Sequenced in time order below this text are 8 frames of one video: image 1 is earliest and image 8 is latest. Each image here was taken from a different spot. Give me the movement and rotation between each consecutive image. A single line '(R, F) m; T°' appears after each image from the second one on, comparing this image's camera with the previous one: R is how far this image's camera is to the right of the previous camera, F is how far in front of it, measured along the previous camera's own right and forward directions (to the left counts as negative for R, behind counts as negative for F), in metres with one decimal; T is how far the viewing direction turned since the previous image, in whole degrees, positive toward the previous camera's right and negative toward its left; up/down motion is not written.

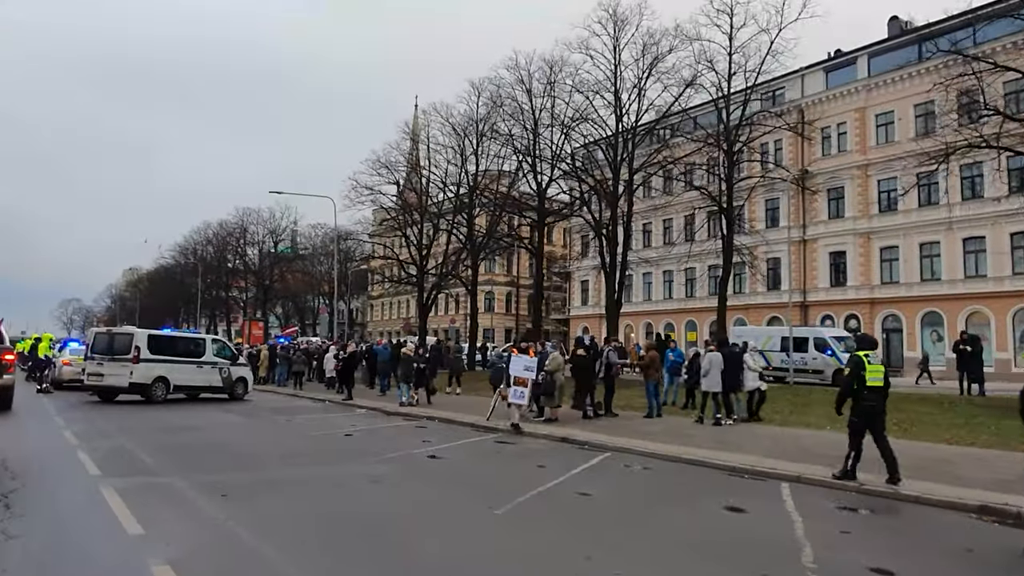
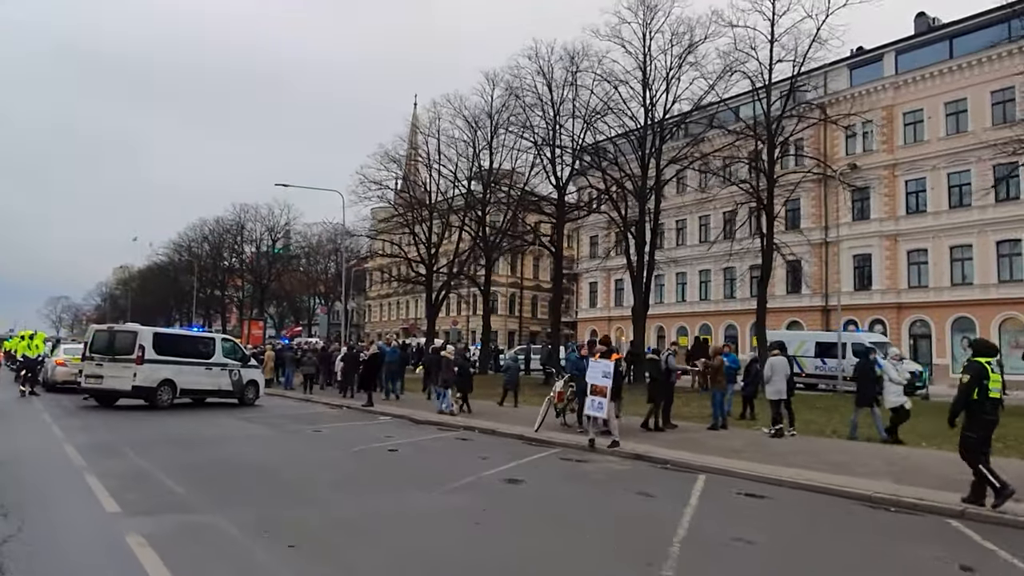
(-1.2, +1.7) m; +1°
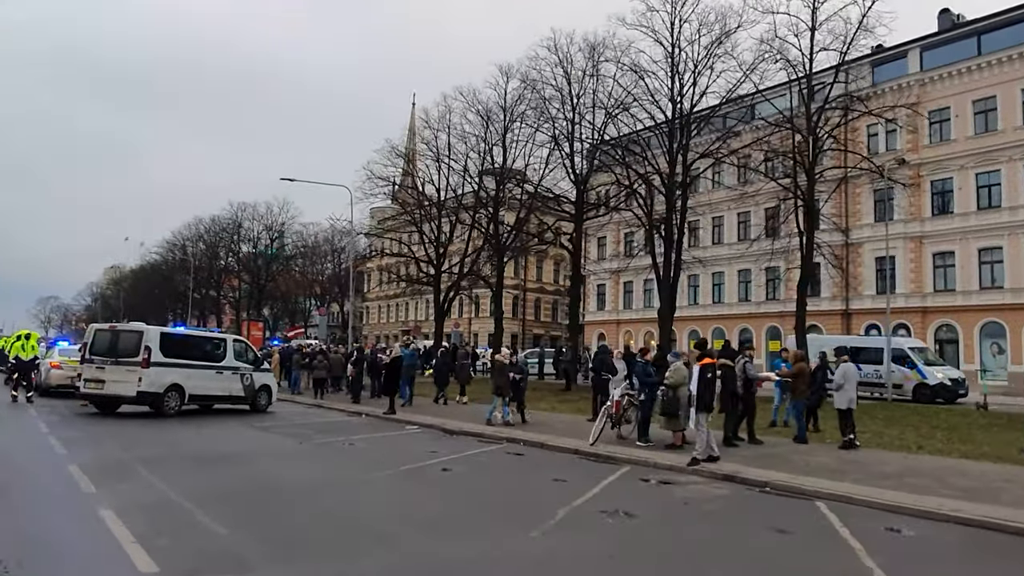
(-1.1, +1.5) m; +1°
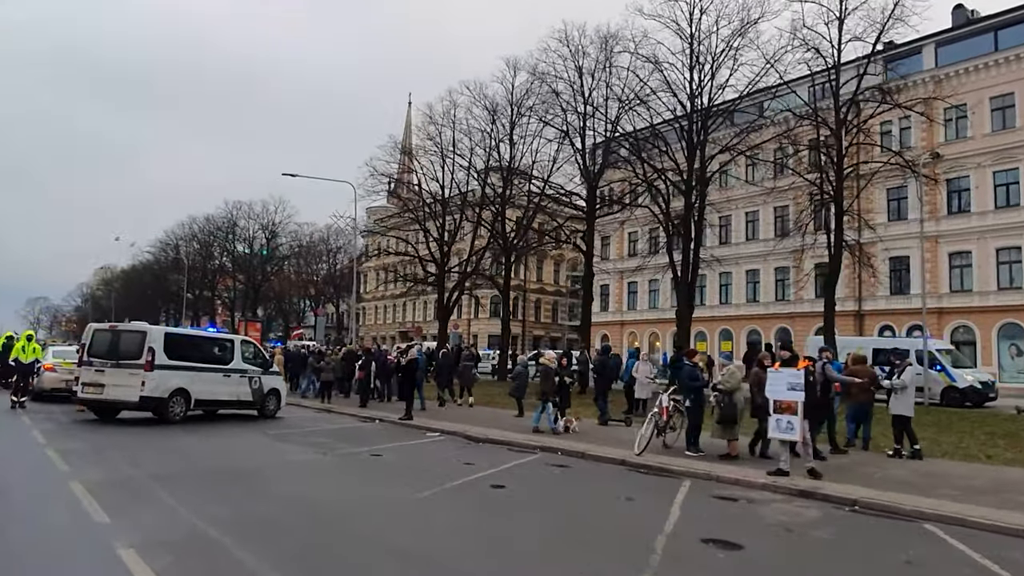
(-0.8, +1.0) m; +1°
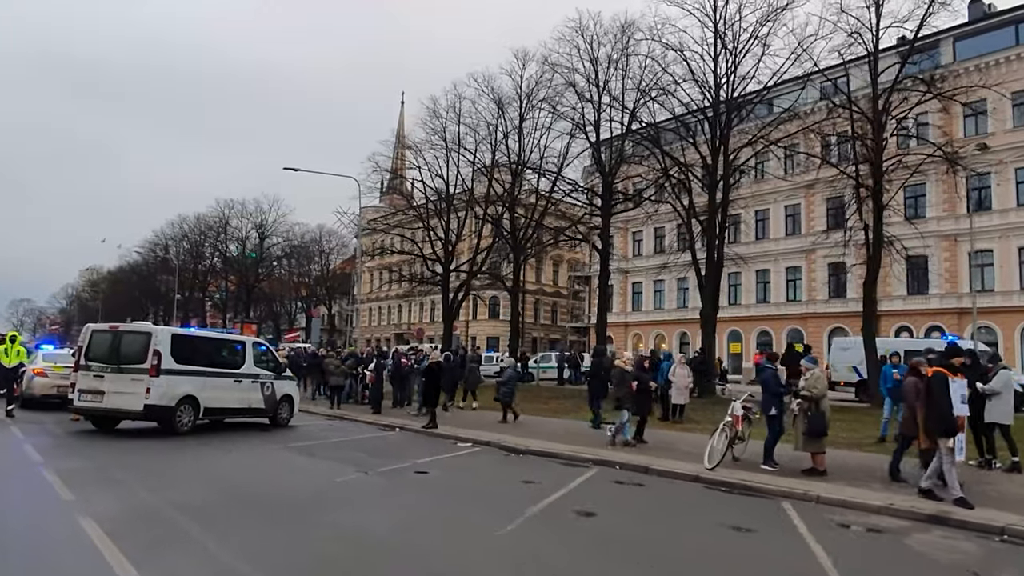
(-1.0, +1.3) m; +1°
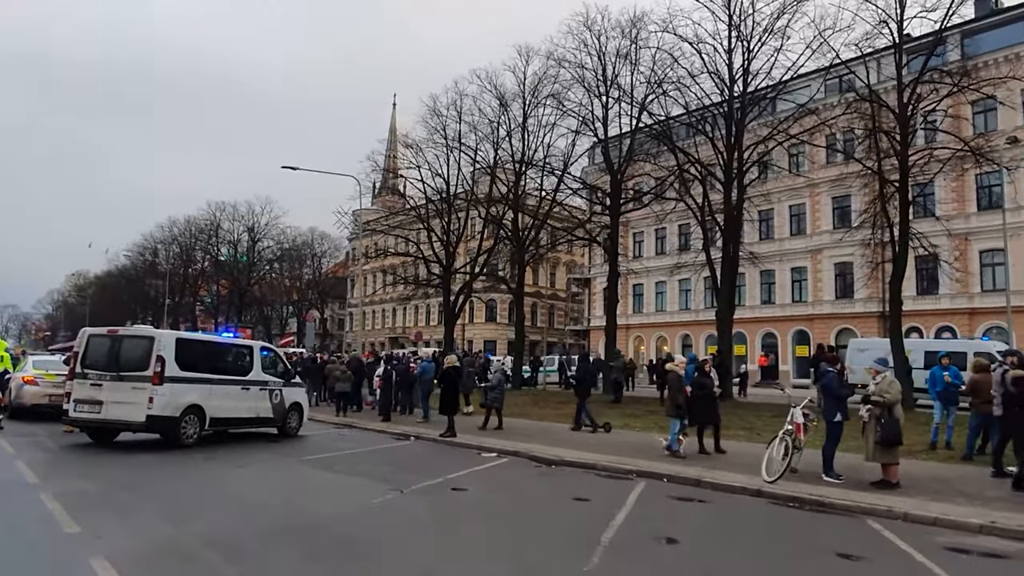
(-0.7, +0.9) m; +1°
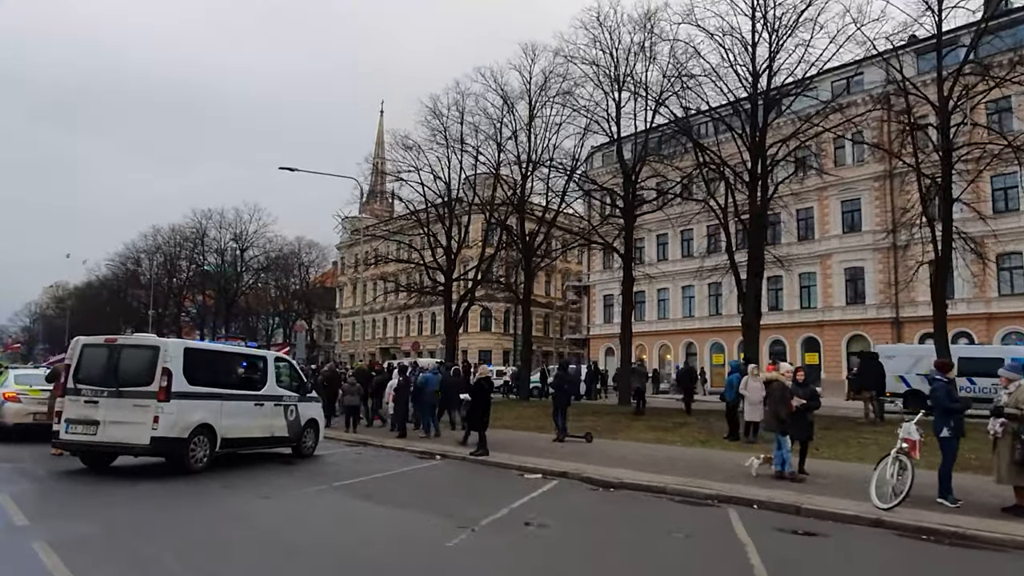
(-1.0, +1.4) m; +1°
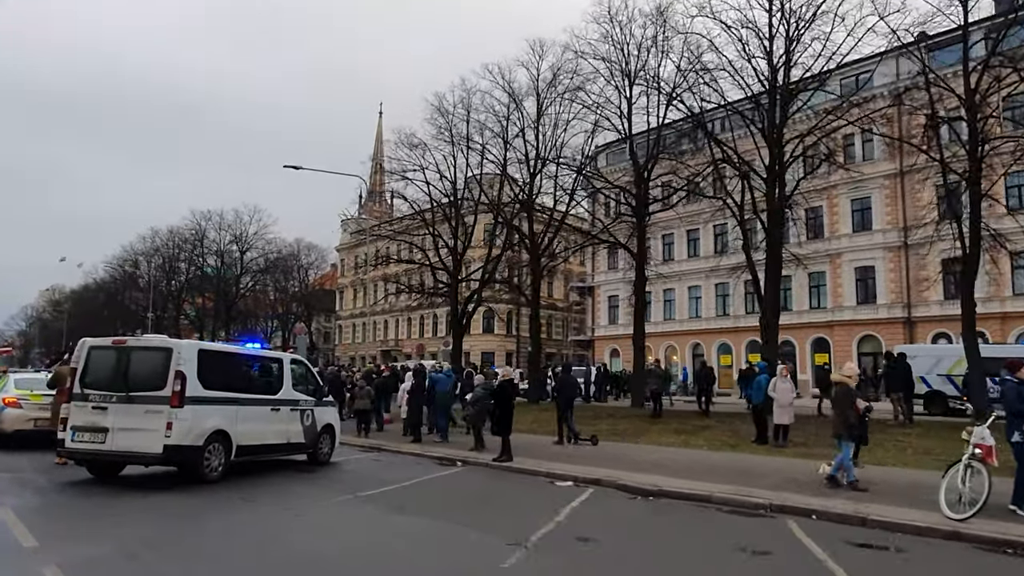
(-0.5, +0.6) m; 0°
